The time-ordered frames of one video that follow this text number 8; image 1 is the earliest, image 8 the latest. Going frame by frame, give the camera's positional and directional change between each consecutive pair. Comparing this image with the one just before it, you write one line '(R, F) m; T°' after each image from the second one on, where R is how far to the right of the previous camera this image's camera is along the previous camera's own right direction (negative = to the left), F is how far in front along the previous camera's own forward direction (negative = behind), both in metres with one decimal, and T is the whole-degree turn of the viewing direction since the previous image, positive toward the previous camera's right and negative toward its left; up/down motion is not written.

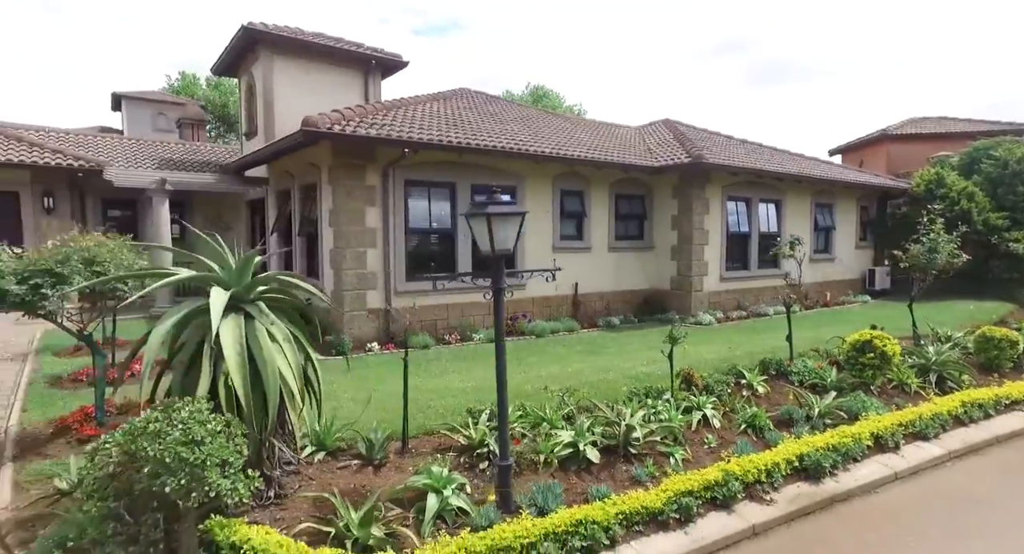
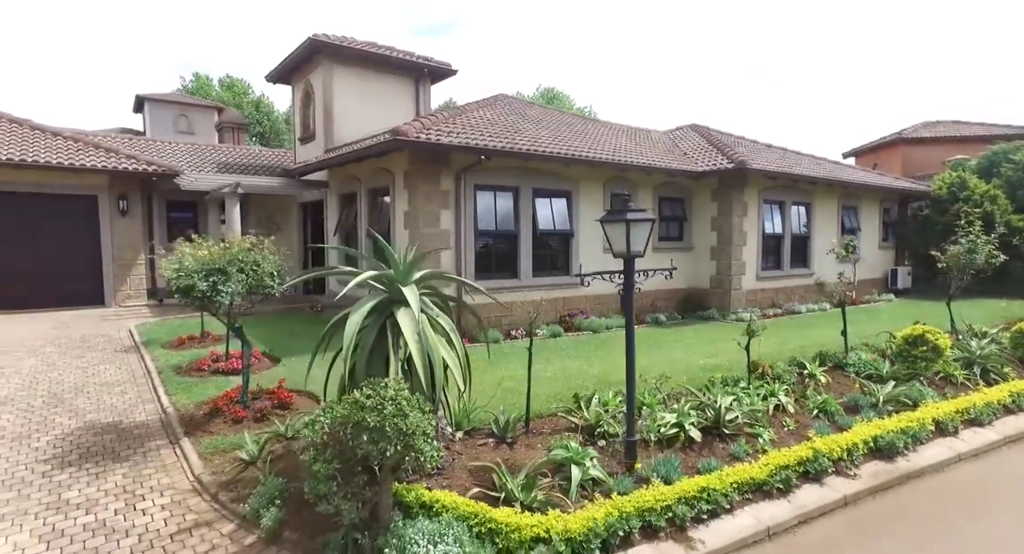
(-1.1, -0.6) m; 0°
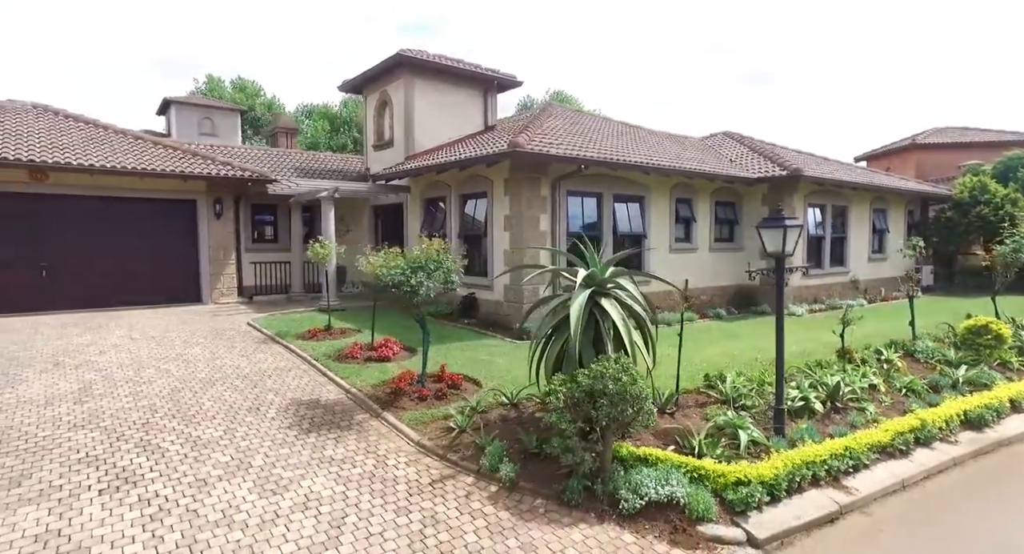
(-1.8, -1.0) m; +1°
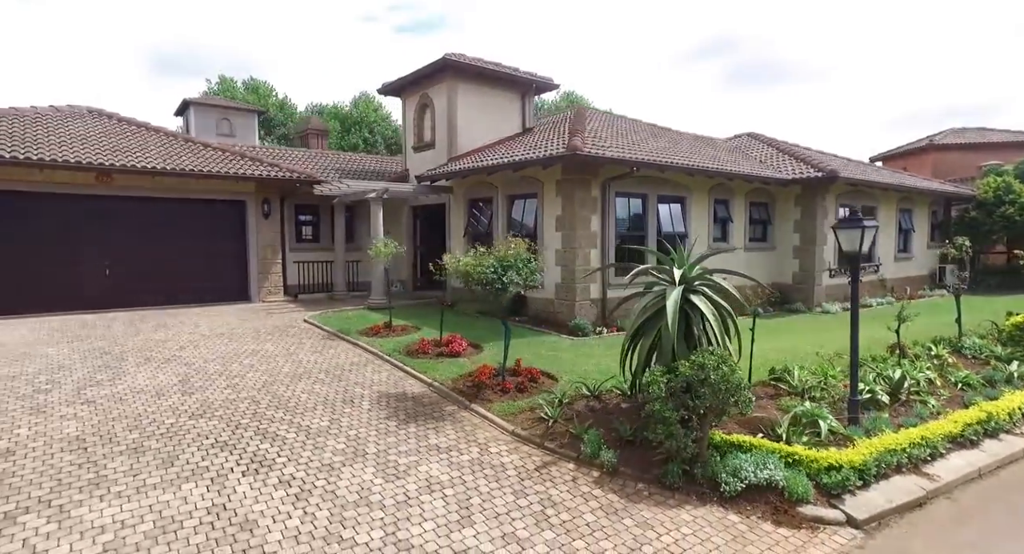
(-1.0, -0.3) m; 0°
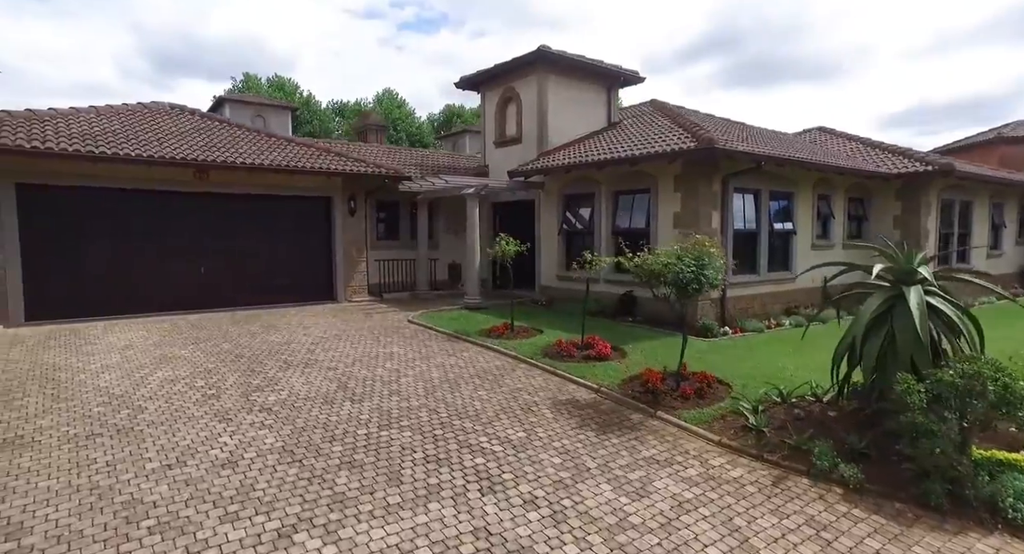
(-2.0, +0.4) m; -1°
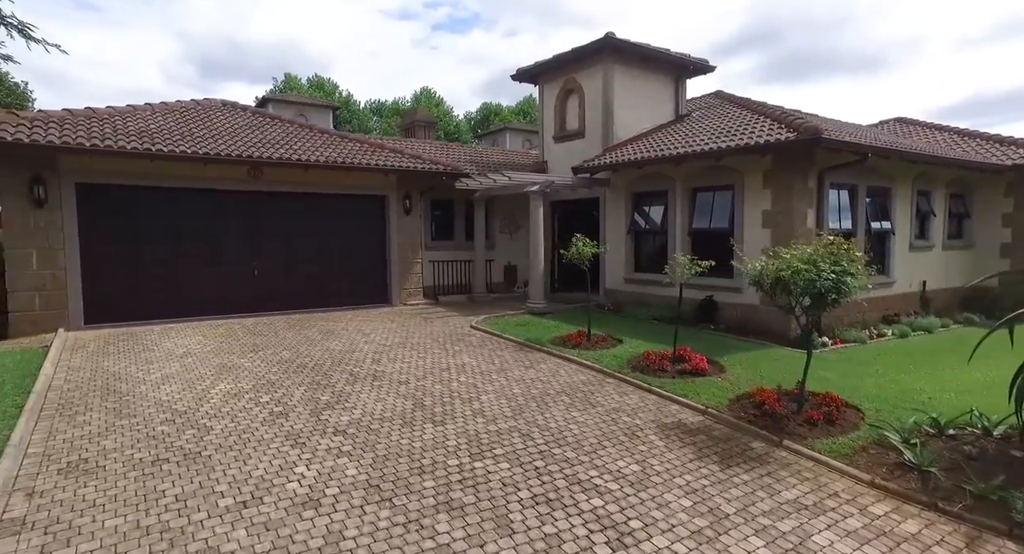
(-0.7, +0.8) m; -3°
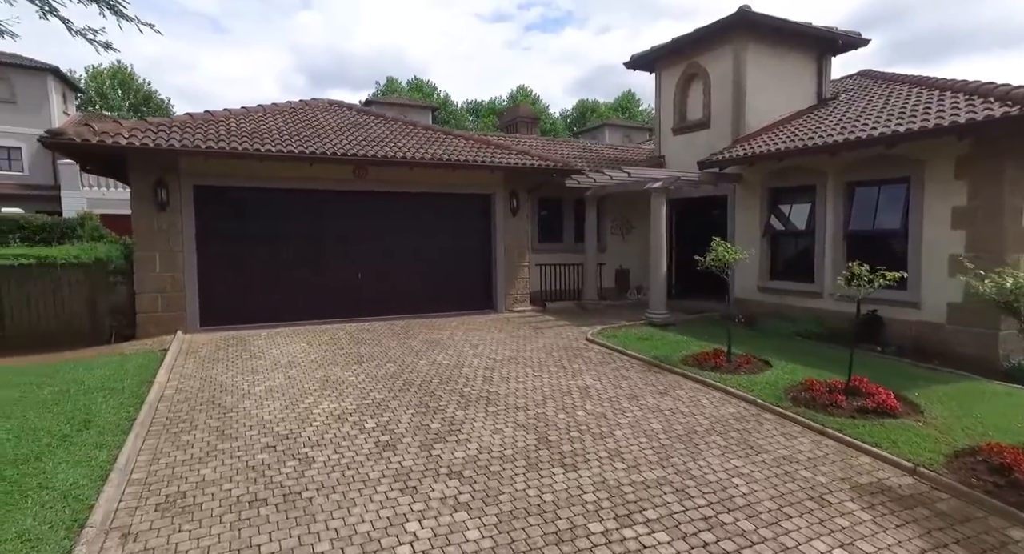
(-0.5, +1.0) m; -9°
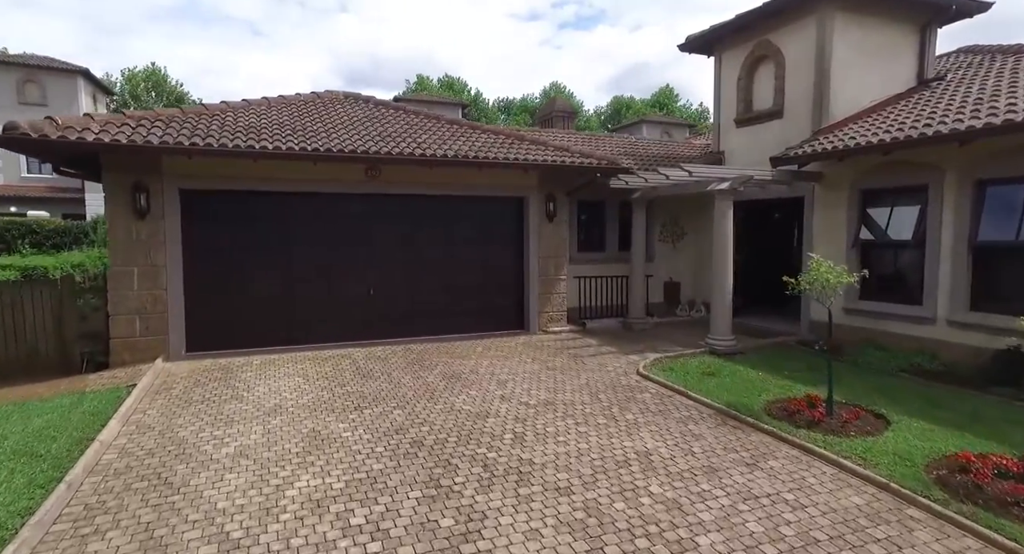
(-0.1, +1.6) m; -3°
